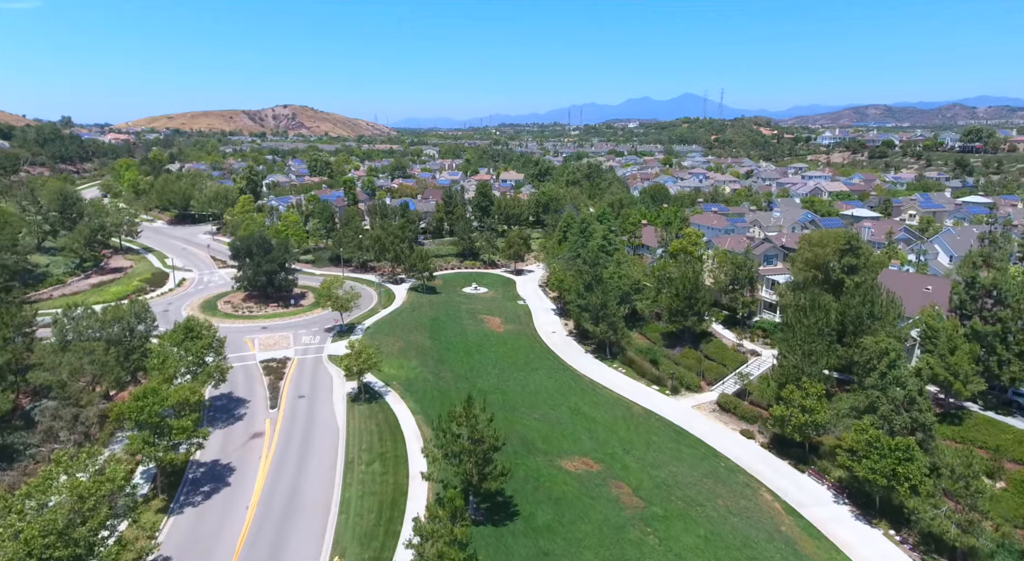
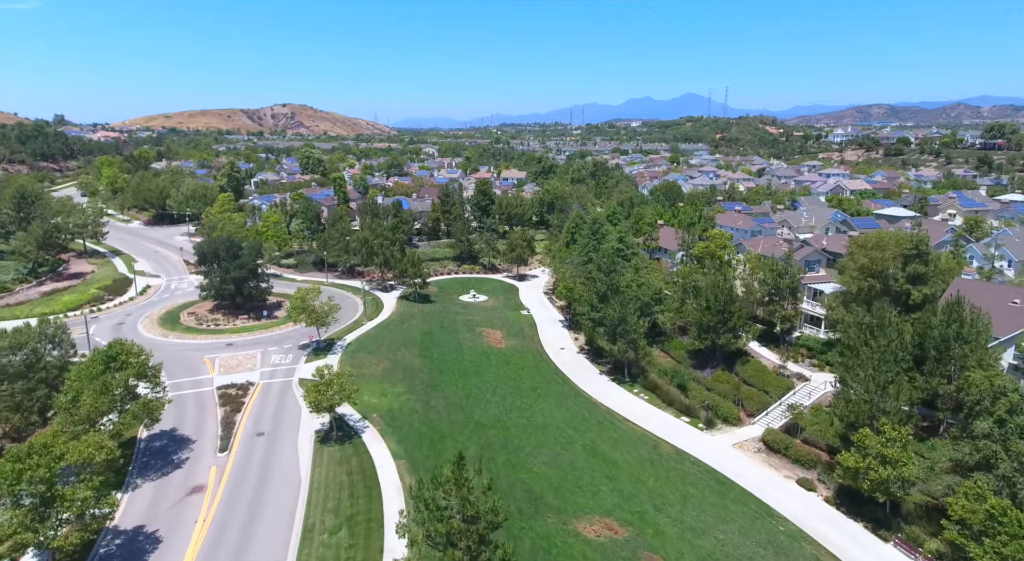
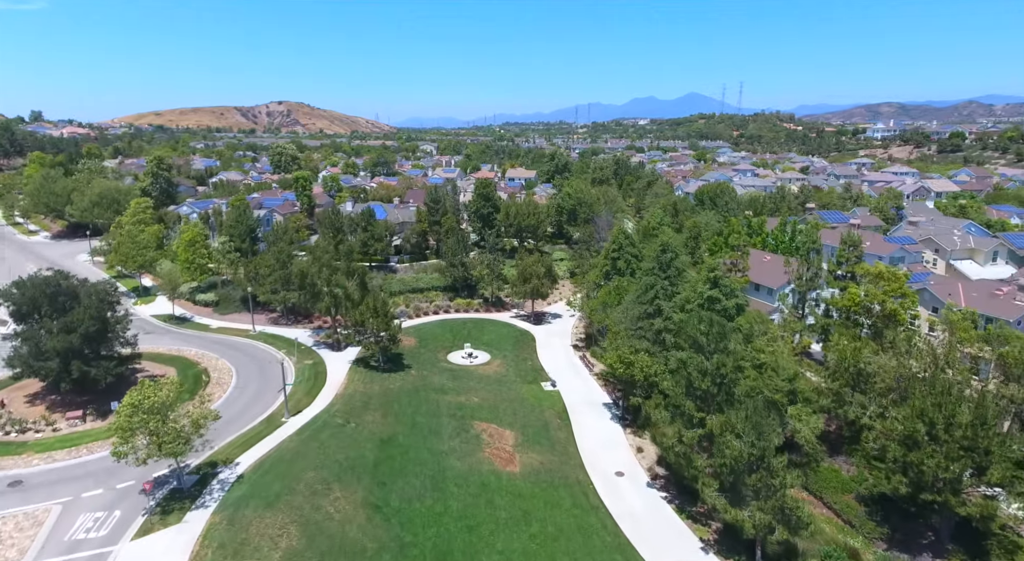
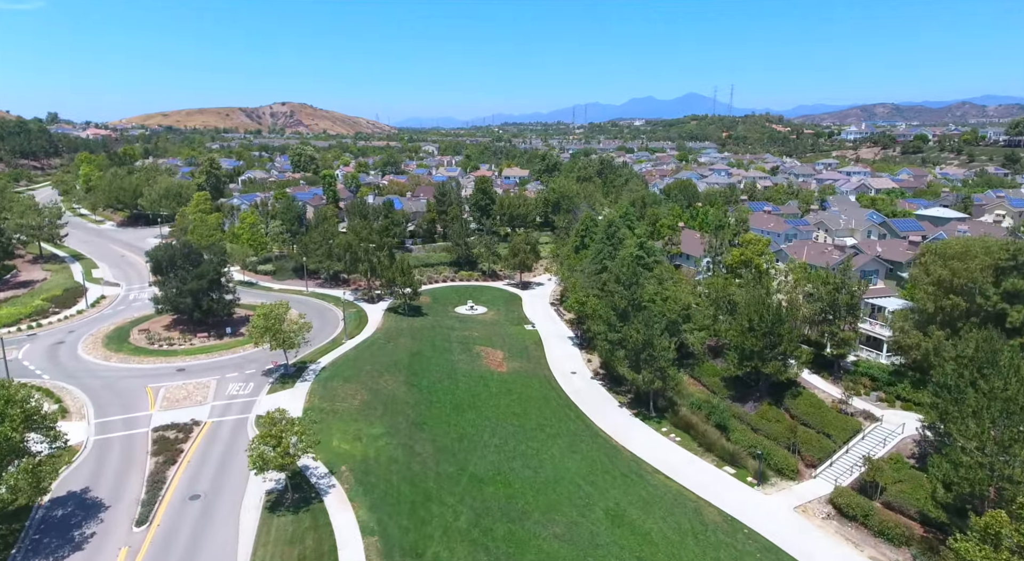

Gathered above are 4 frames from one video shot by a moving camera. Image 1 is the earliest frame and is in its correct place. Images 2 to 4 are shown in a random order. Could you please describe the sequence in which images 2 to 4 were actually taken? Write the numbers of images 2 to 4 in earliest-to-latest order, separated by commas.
2, 4, 3
